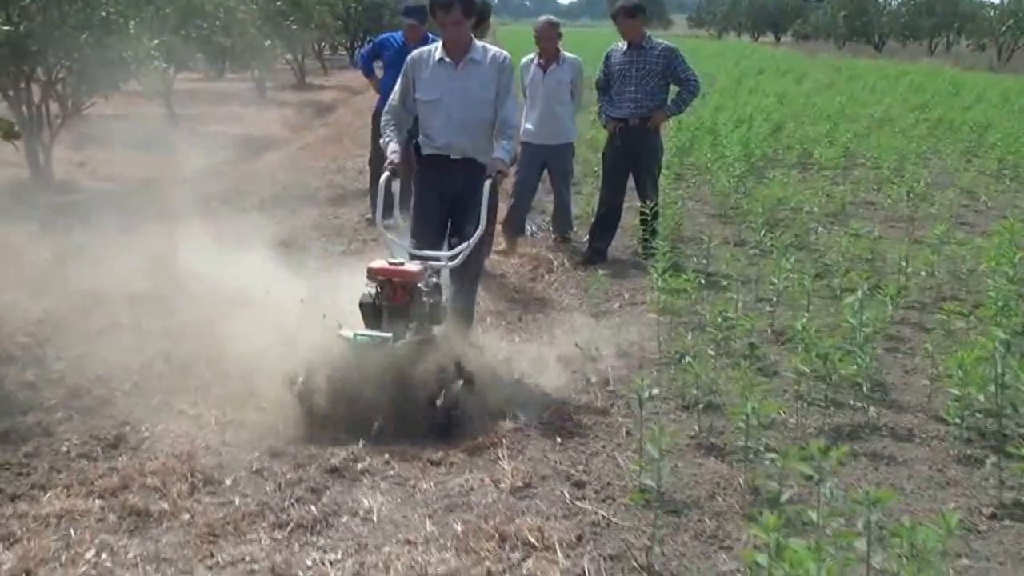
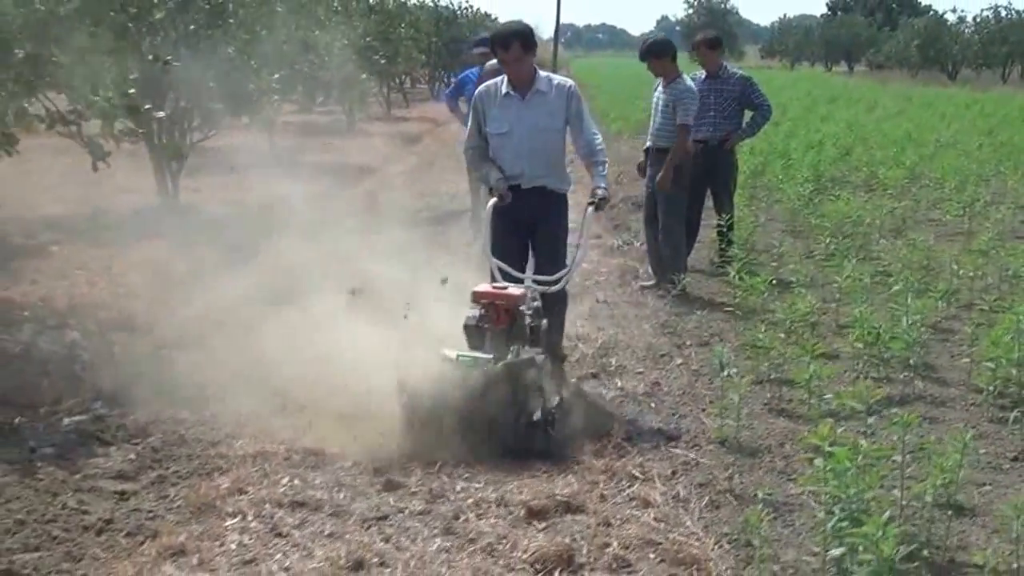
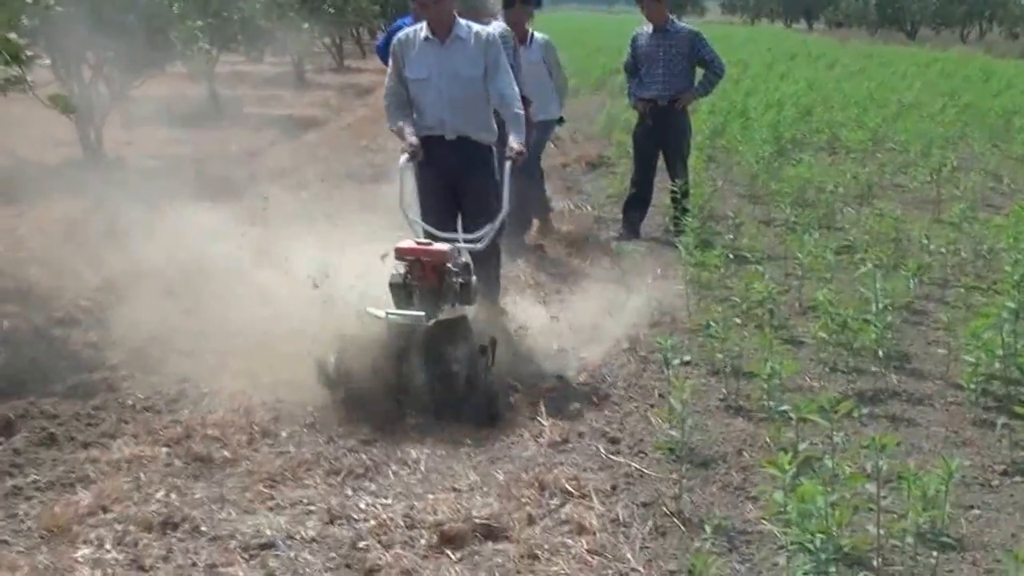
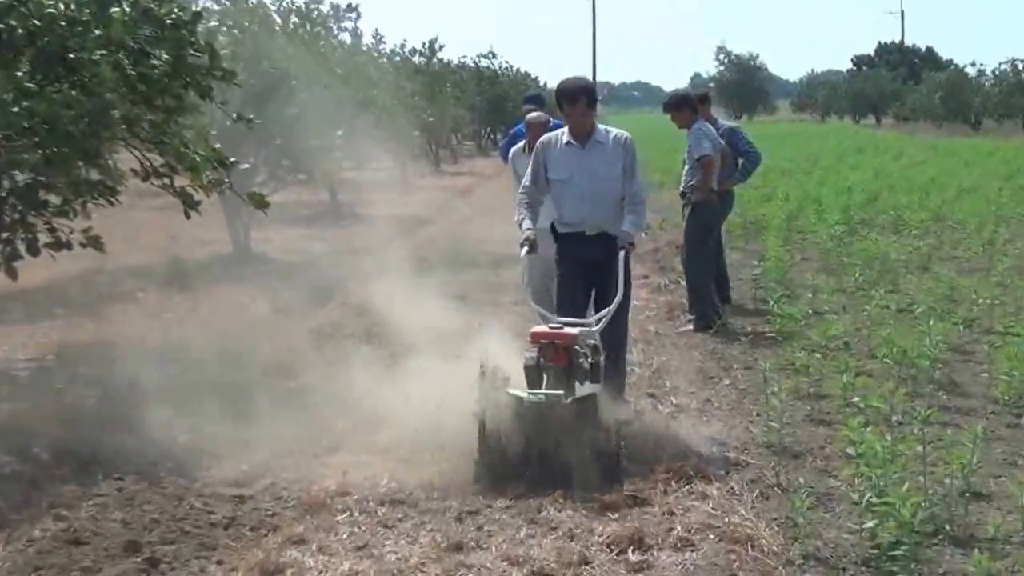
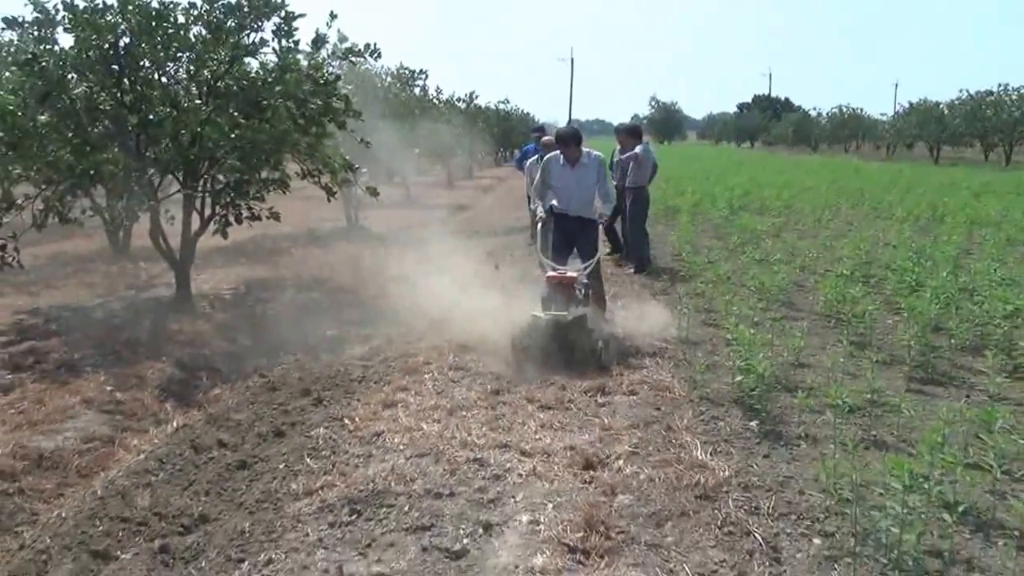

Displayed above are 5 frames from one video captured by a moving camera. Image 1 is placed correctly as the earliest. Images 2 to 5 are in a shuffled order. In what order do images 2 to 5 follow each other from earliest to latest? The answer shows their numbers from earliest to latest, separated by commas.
3, 2, 4, 5
